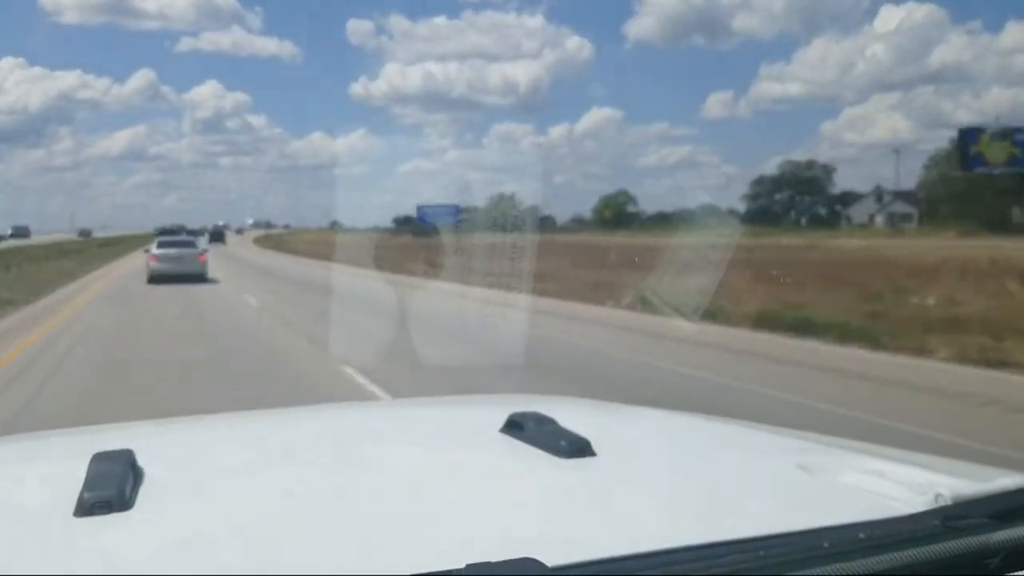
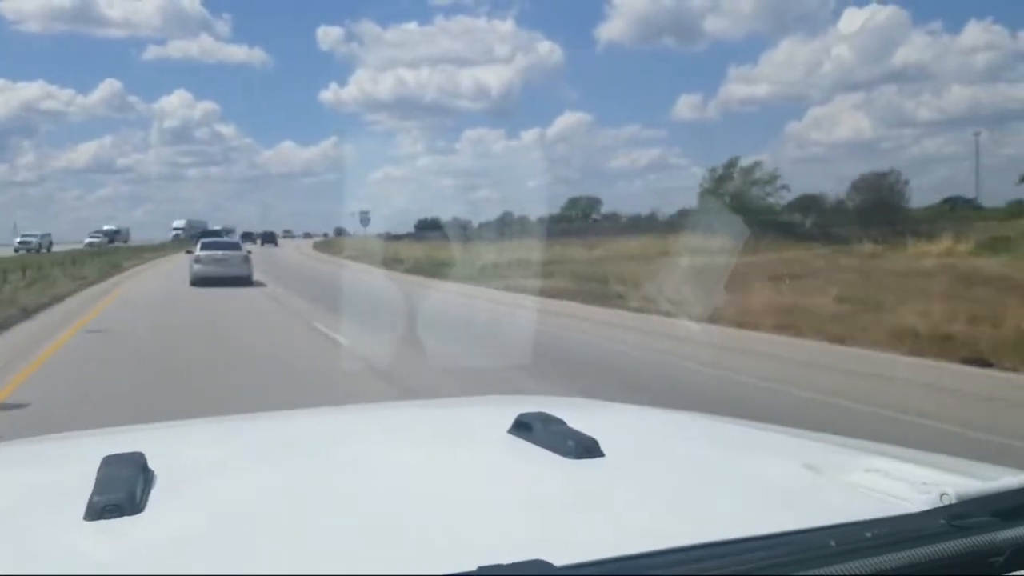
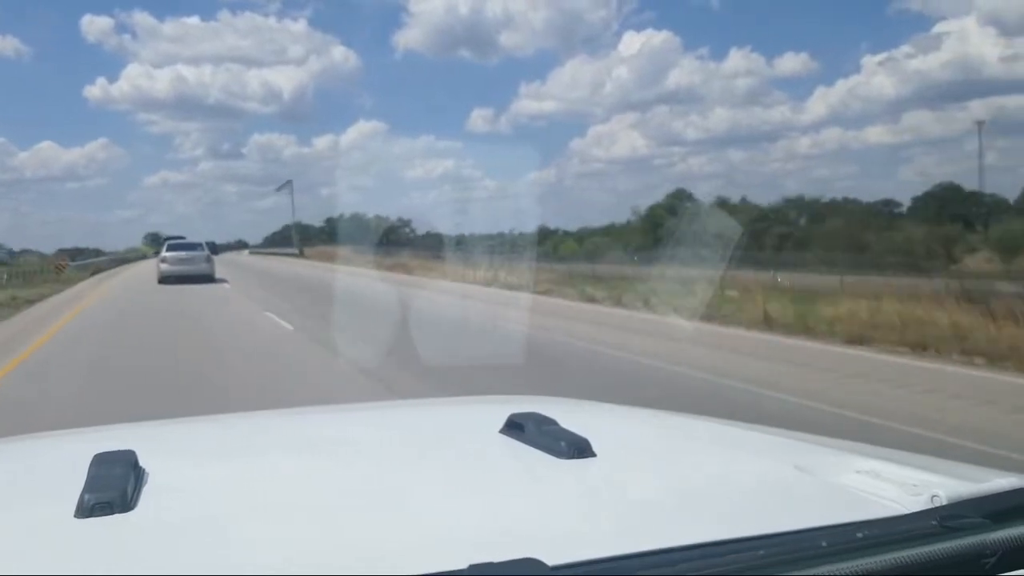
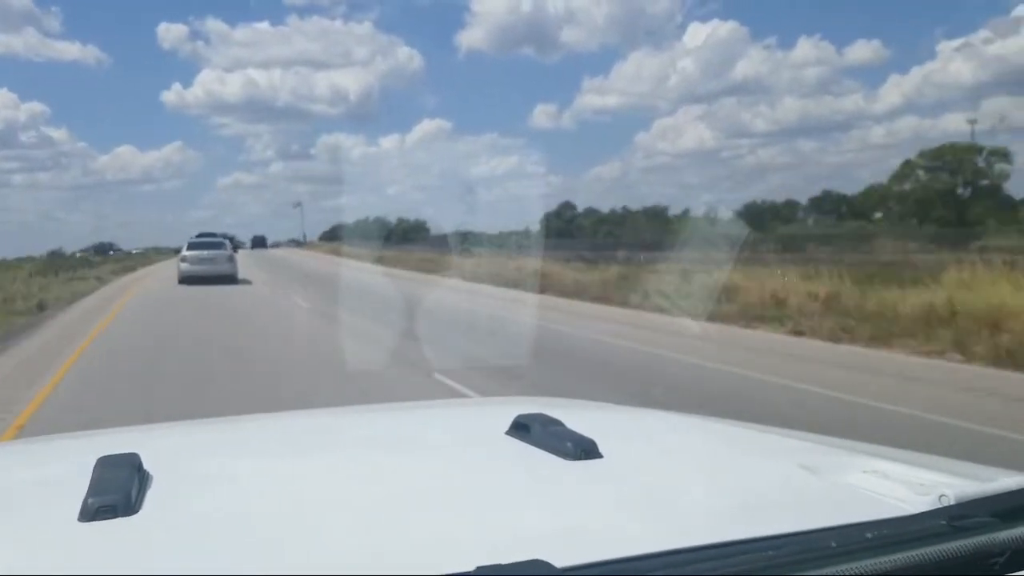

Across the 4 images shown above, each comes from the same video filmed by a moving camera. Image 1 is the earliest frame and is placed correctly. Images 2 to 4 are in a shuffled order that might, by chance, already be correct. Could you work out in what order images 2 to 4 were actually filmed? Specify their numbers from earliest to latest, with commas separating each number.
2, 4, 3
